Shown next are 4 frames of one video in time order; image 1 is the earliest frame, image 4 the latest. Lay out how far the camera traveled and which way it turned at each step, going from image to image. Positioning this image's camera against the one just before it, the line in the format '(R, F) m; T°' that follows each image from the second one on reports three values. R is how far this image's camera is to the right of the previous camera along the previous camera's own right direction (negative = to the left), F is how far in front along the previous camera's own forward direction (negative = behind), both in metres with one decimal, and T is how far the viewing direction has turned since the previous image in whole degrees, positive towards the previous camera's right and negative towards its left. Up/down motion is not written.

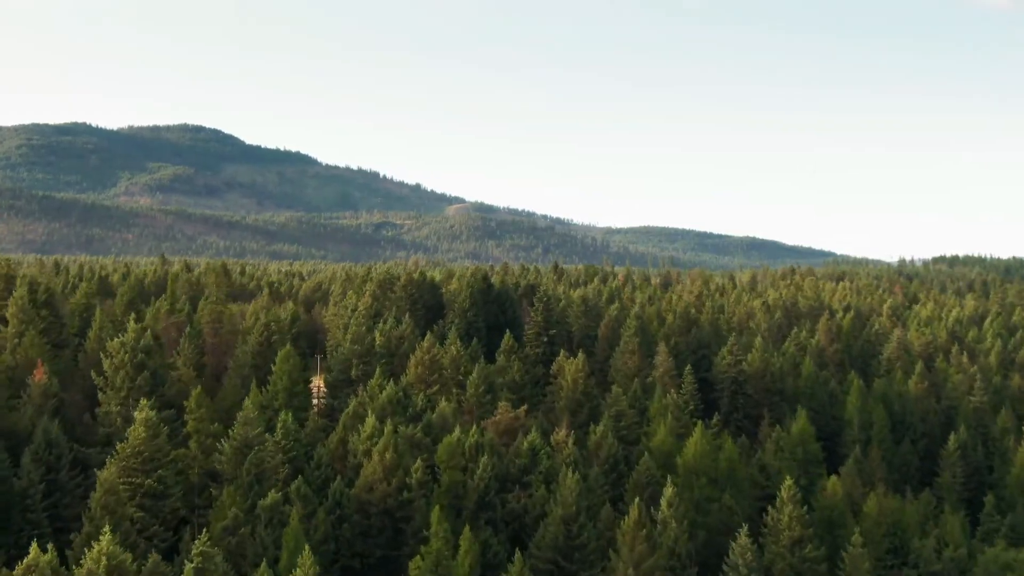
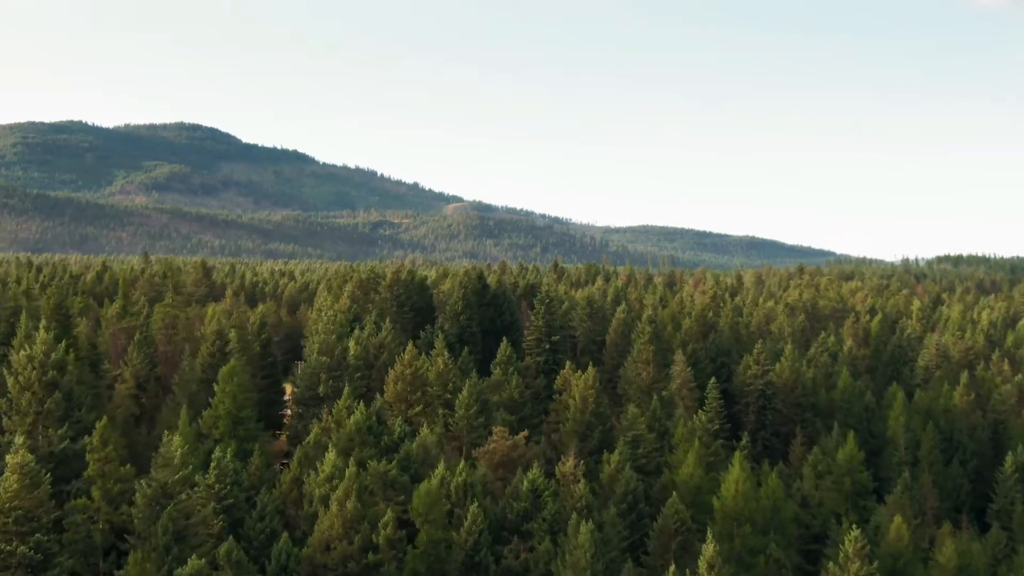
(0.0, +13.0) m; 0°
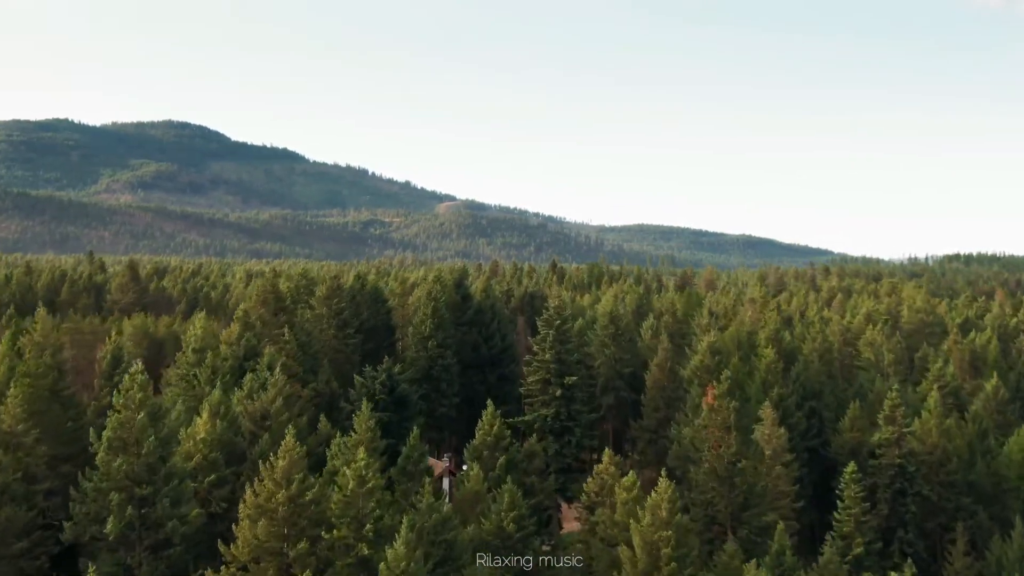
(+0.1, +36.0) m; 0°
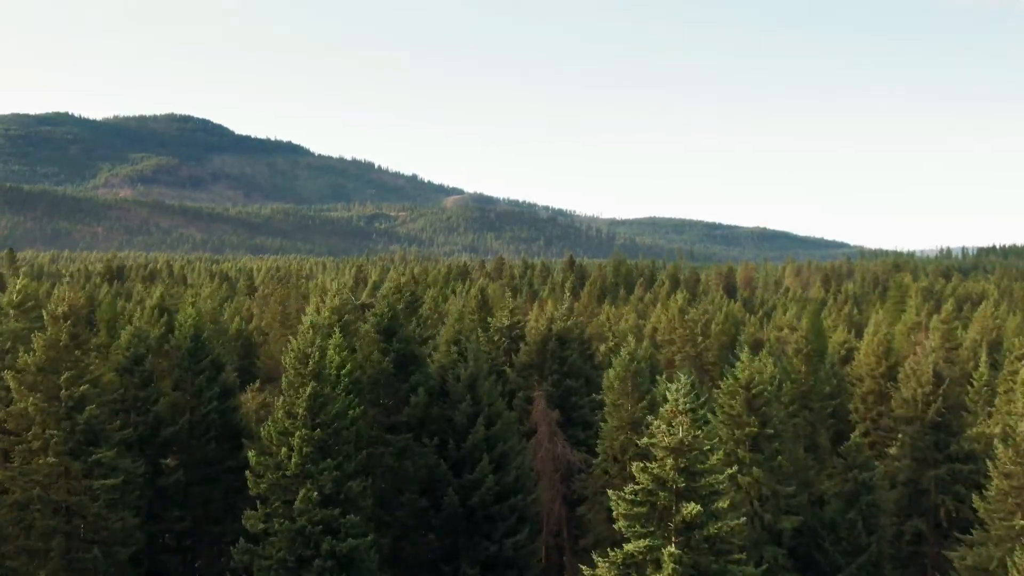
(0.0, +49.2) m; 0°
